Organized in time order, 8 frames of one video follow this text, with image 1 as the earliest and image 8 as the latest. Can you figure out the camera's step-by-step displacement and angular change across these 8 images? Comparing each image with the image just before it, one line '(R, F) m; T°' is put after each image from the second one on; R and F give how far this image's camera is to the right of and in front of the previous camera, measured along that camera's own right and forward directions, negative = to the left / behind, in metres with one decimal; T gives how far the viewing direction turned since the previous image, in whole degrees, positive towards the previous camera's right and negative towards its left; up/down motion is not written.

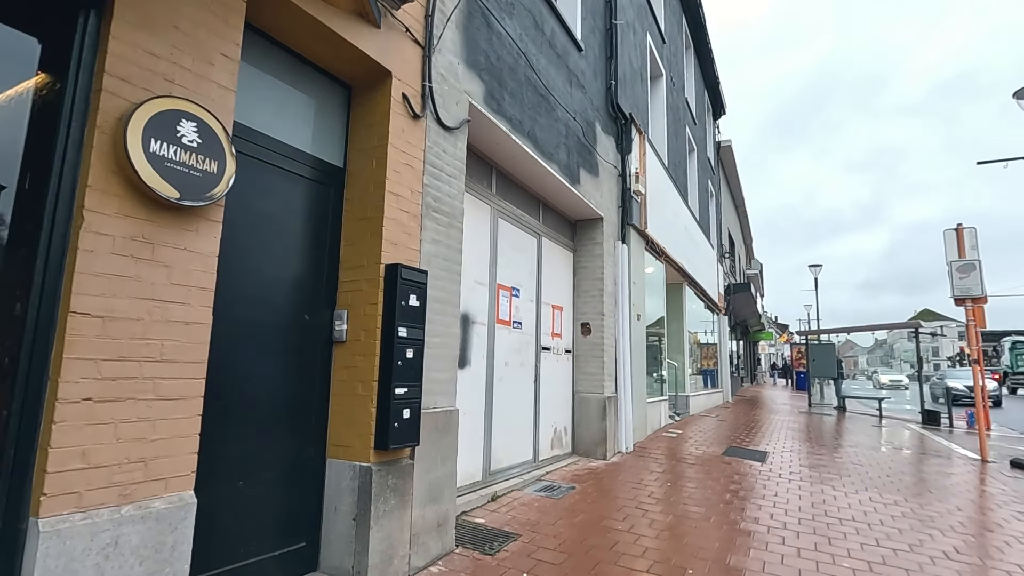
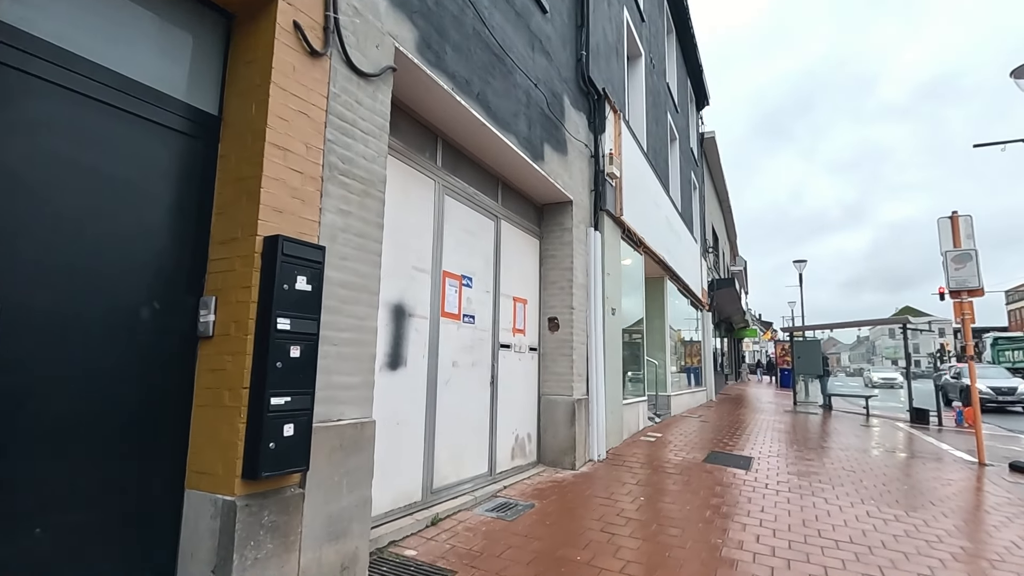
(+0.3, +0.7) m; +1°
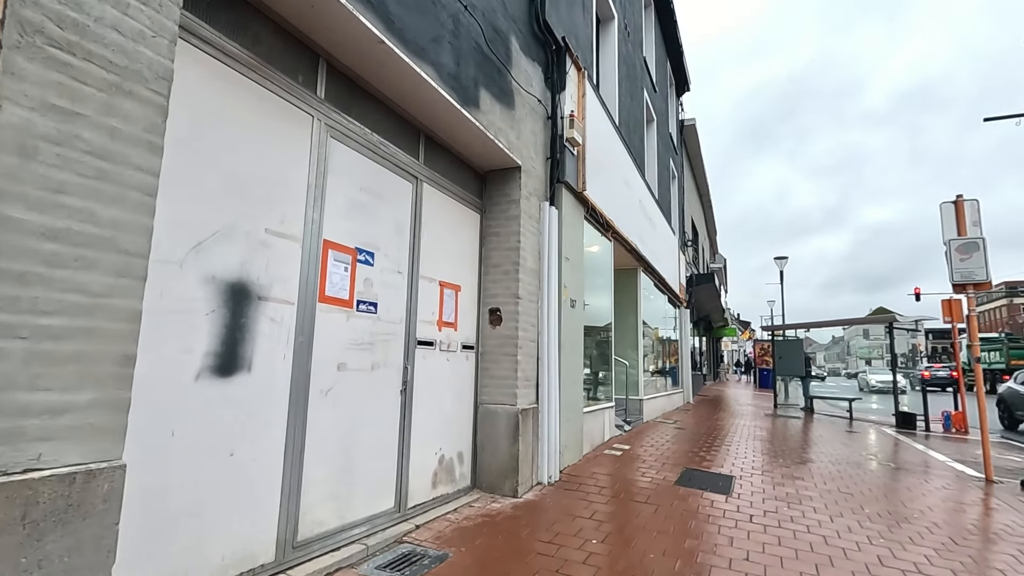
(+0.5, +1.1) m; +2°
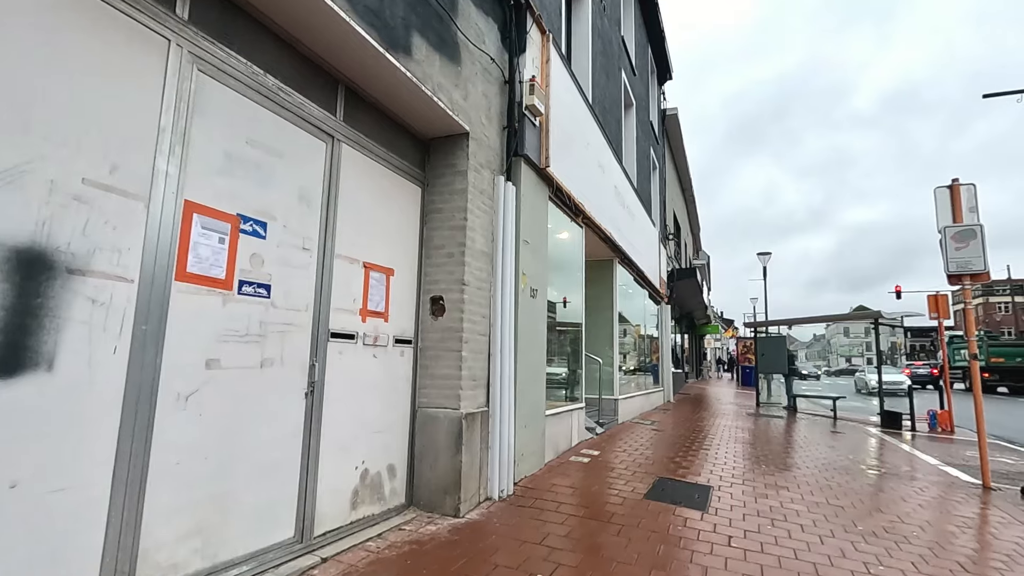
(+0.3, +0.7) m; +1°
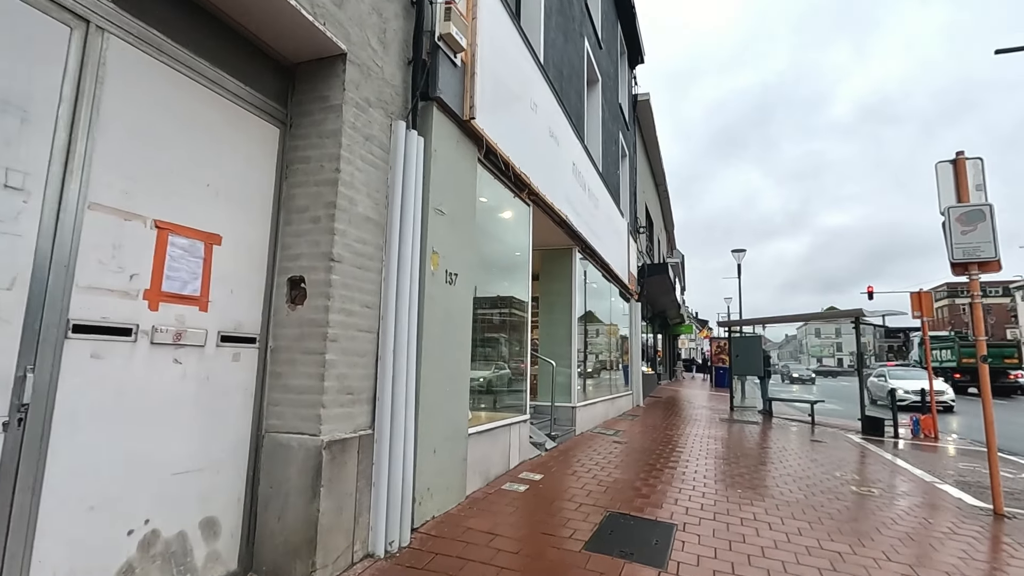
(+0.5, +1.2) m; +2°
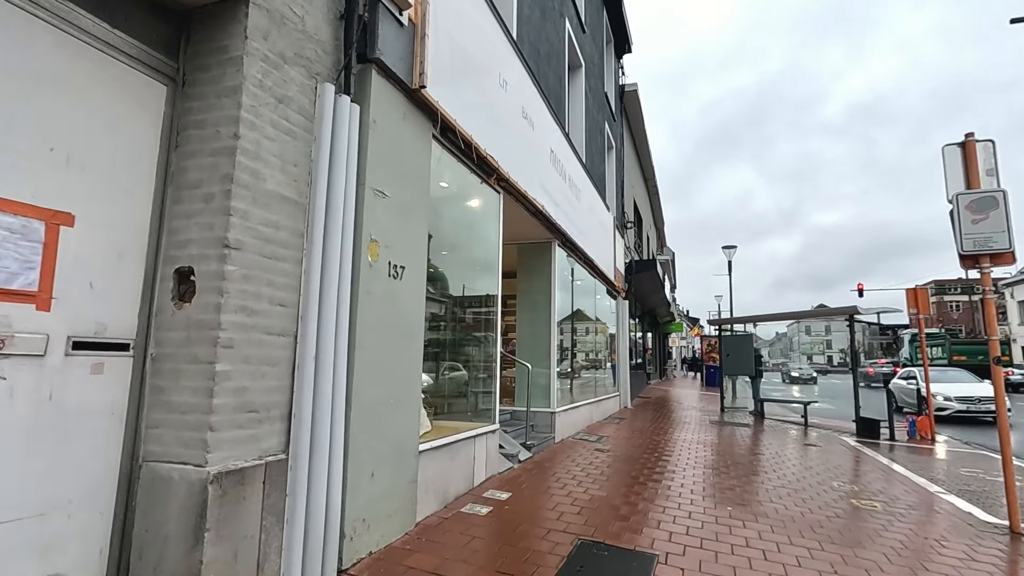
(+0.2, +0.6) m; +1°
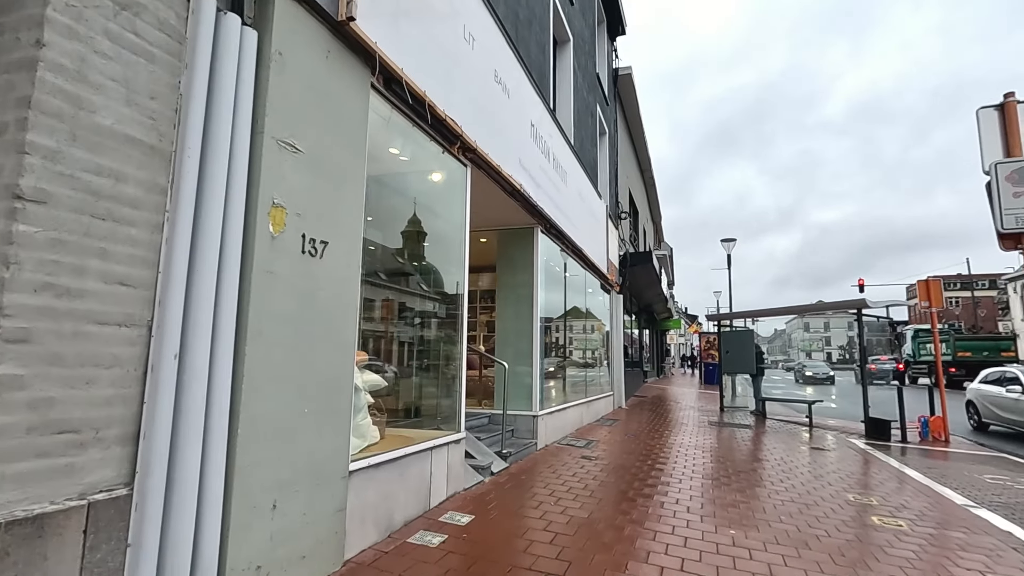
(+0.3, +0.7) m; 0°
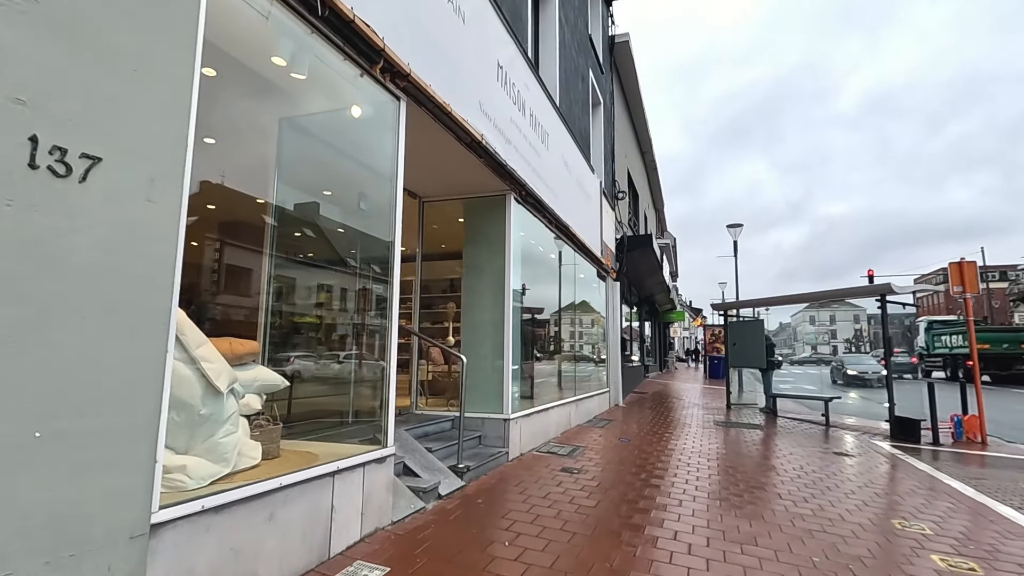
(+0.4, +1.1) m; 0°
